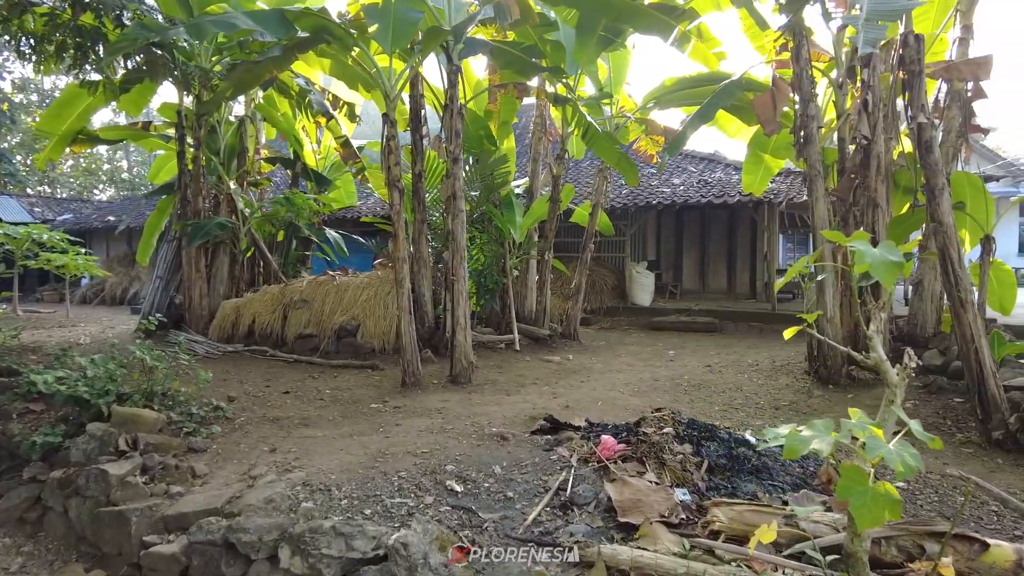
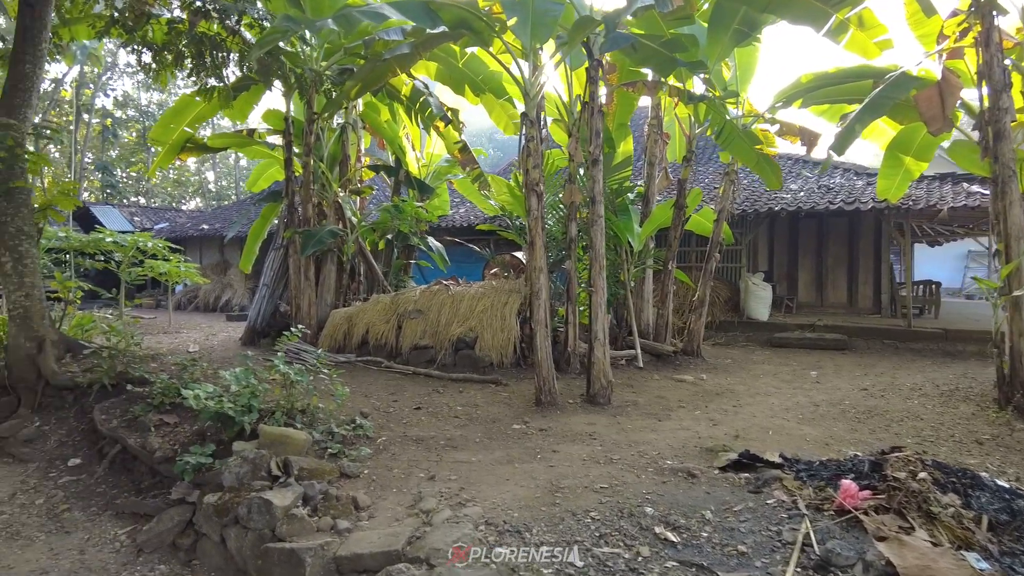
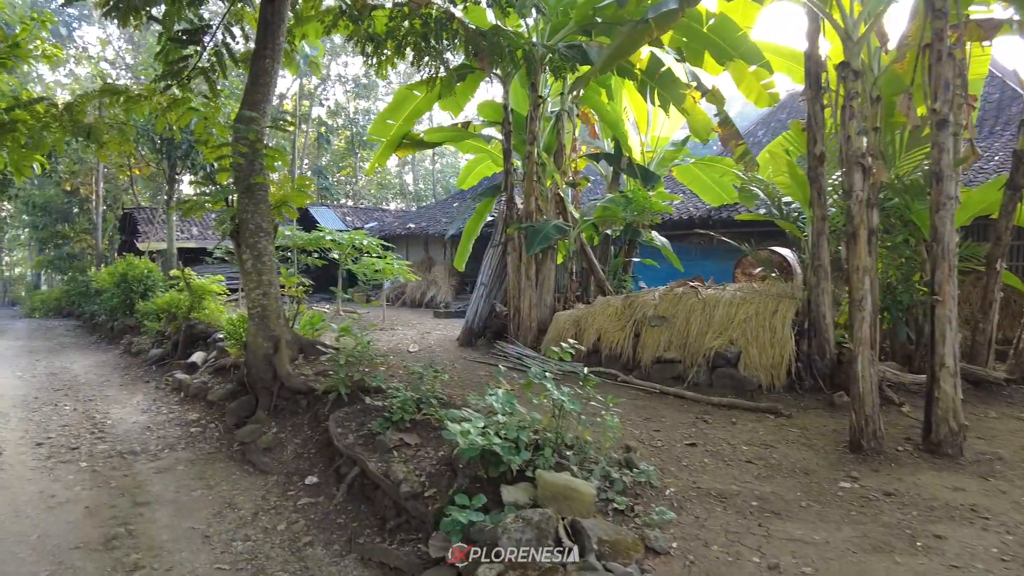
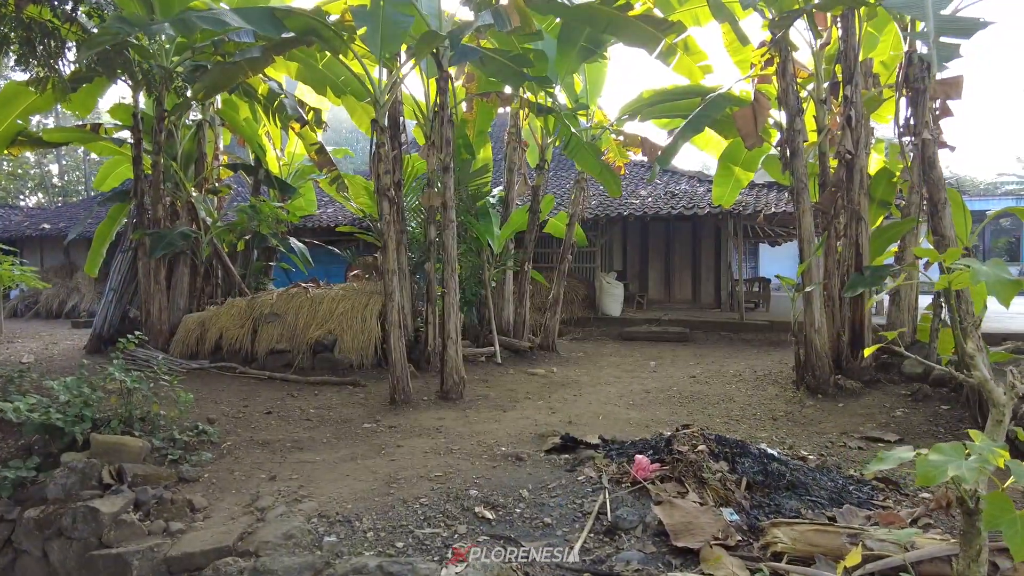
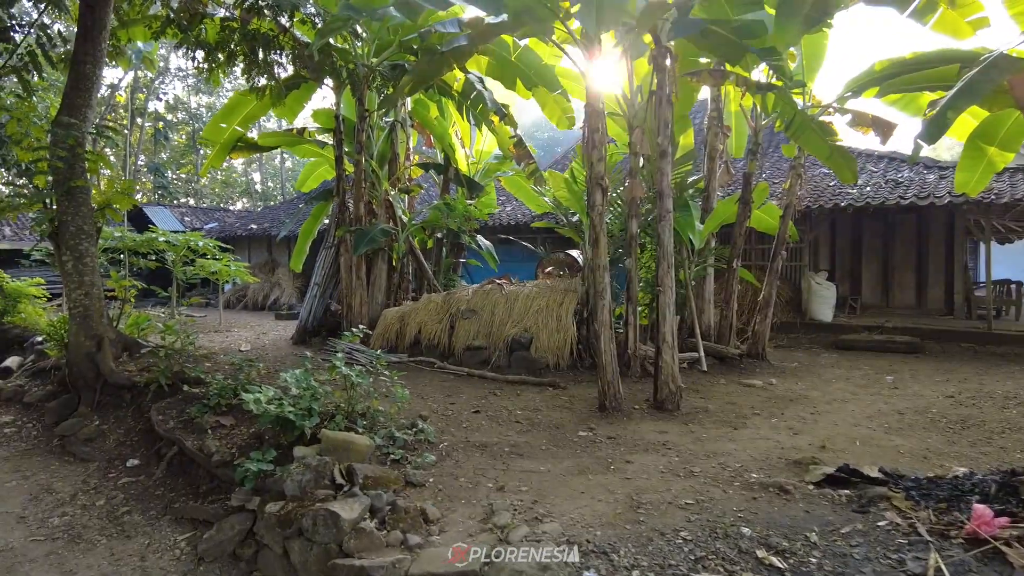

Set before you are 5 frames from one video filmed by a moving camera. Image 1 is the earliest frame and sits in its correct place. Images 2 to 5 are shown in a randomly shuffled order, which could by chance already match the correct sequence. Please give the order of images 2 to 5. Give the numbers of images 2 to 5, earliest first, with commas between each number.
4, 2, 5, 3
